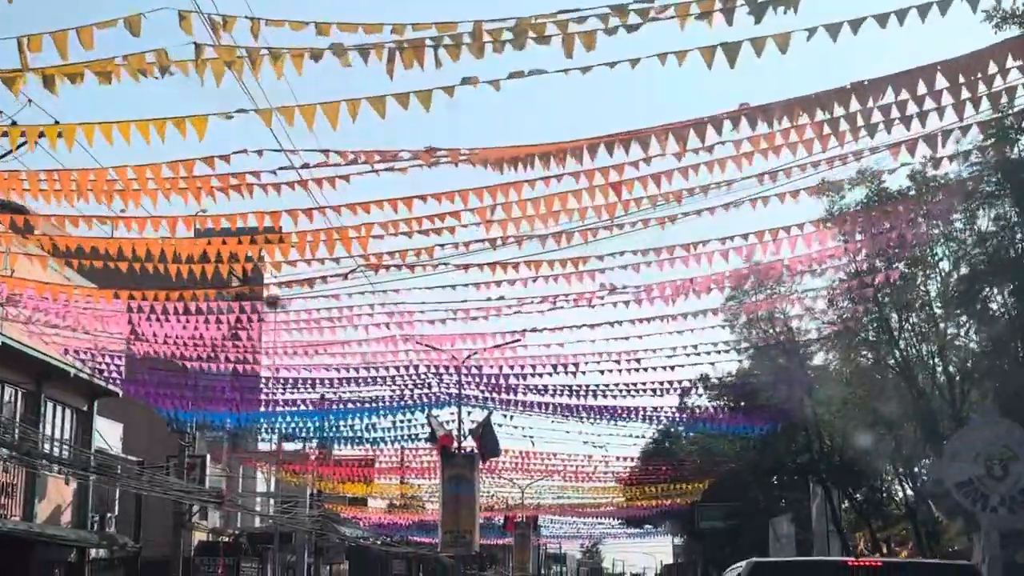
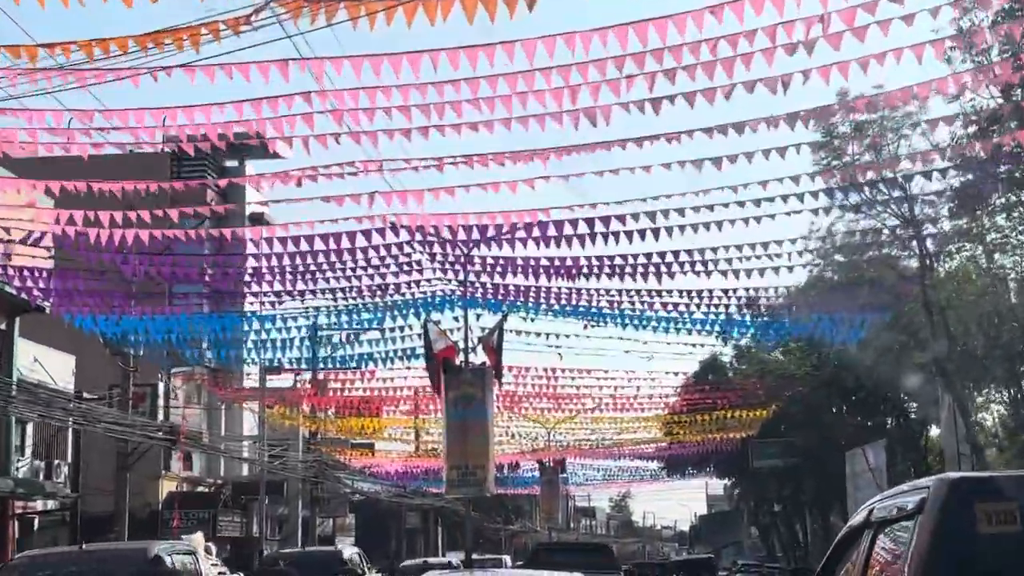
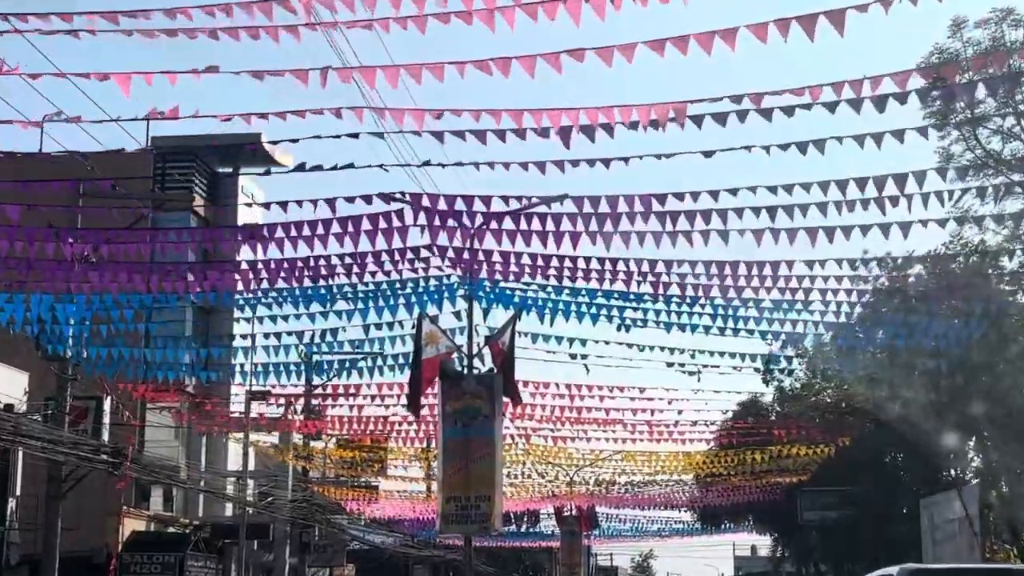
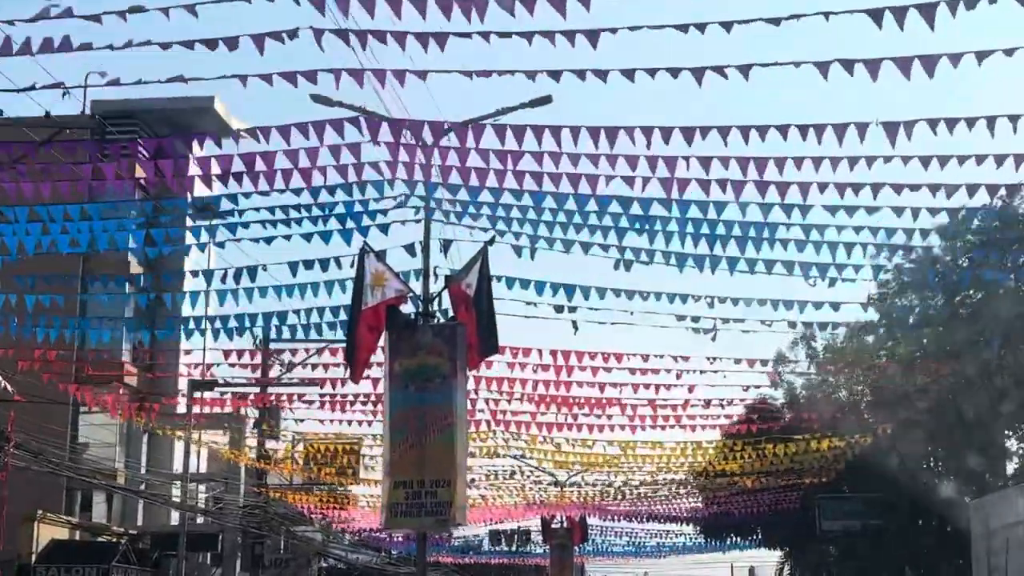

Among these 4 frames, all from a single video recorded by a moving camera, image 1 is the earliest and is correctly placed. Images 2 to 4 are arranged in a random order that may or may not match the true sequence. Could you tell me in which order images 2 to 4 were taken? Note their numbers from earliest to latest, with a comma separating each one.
2, 3, 4
